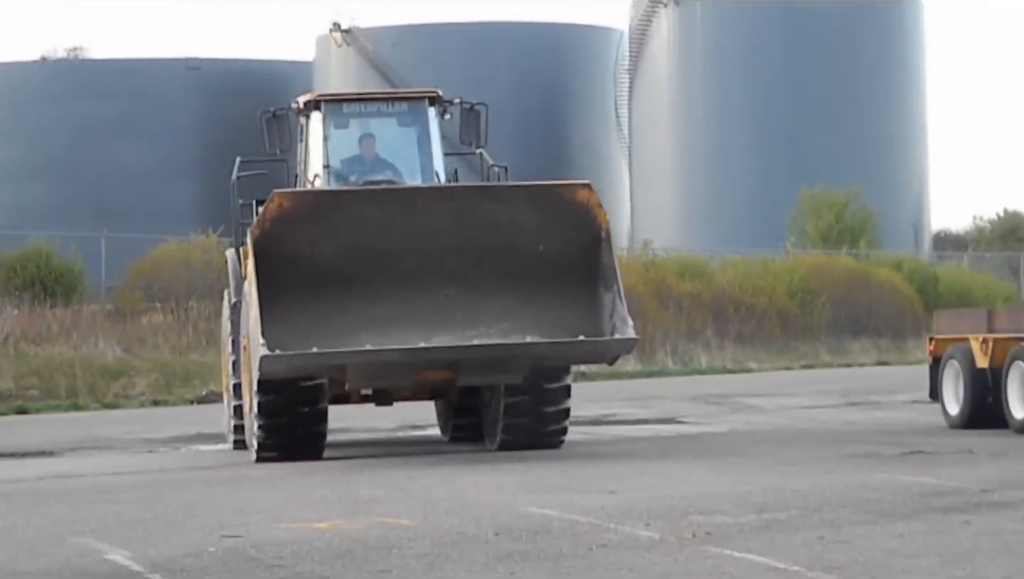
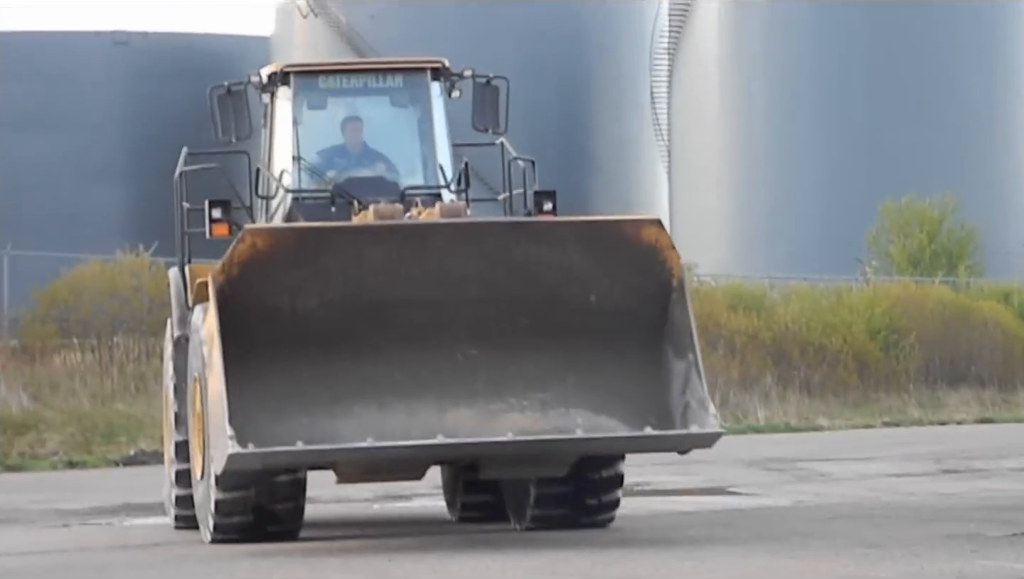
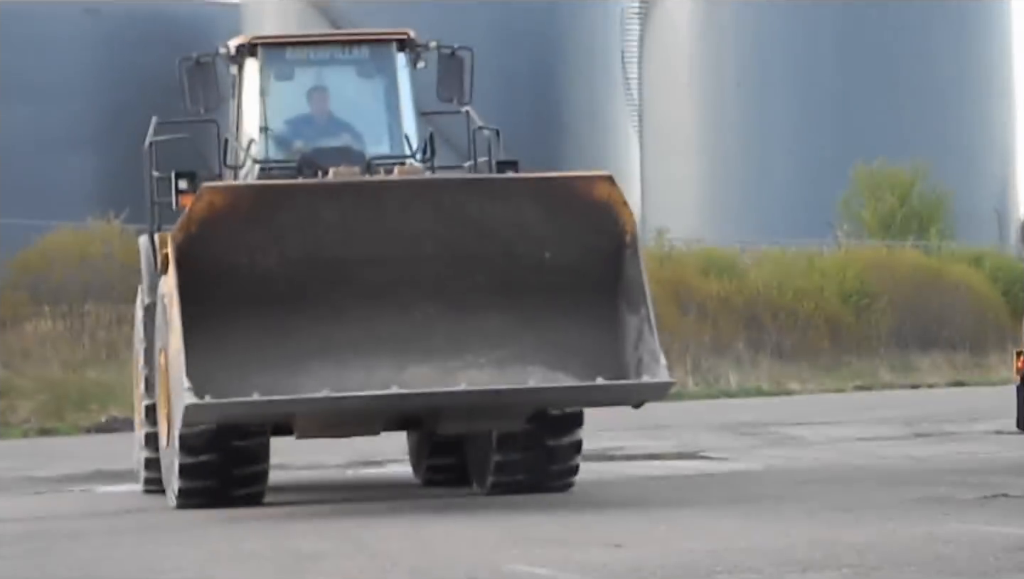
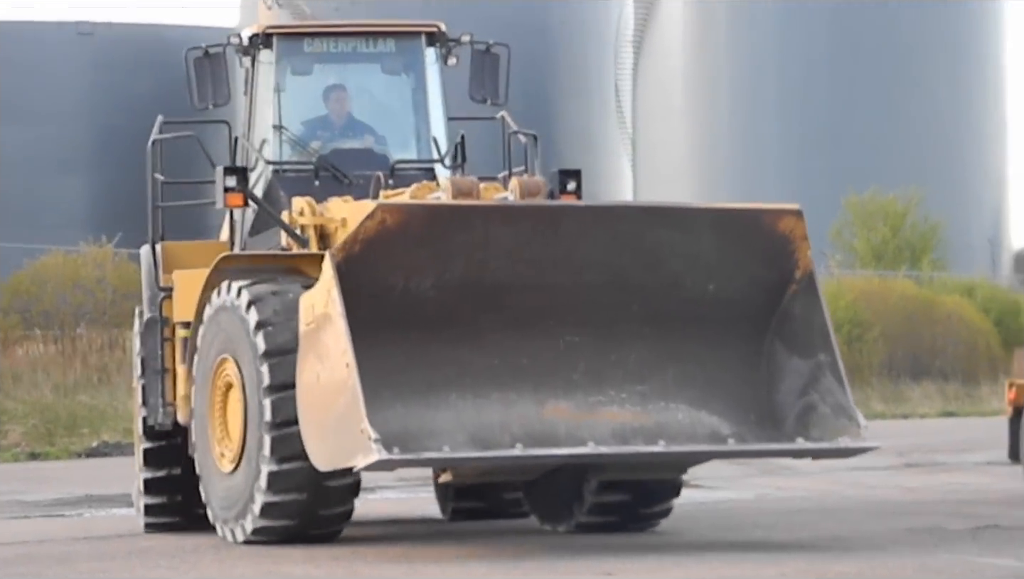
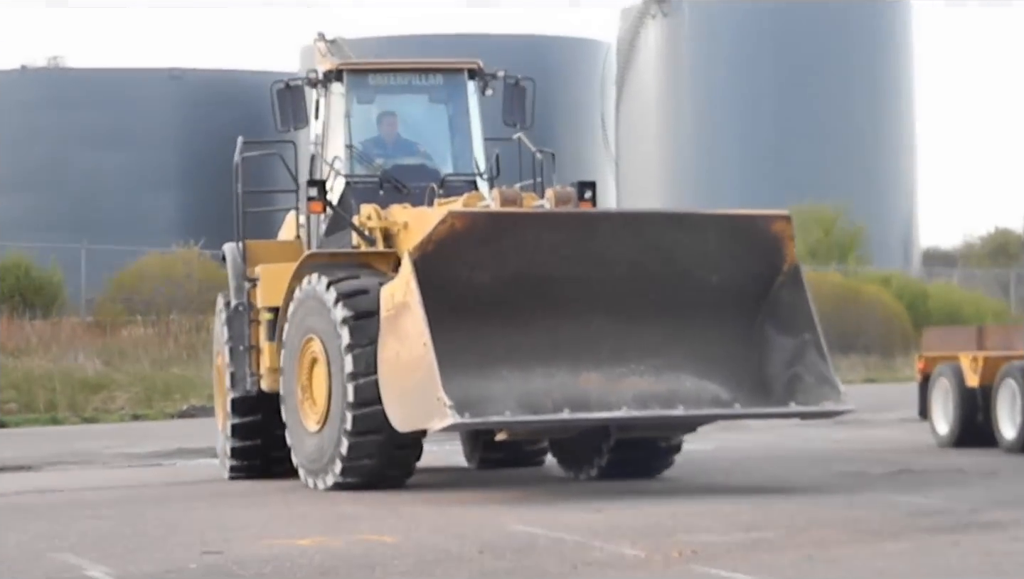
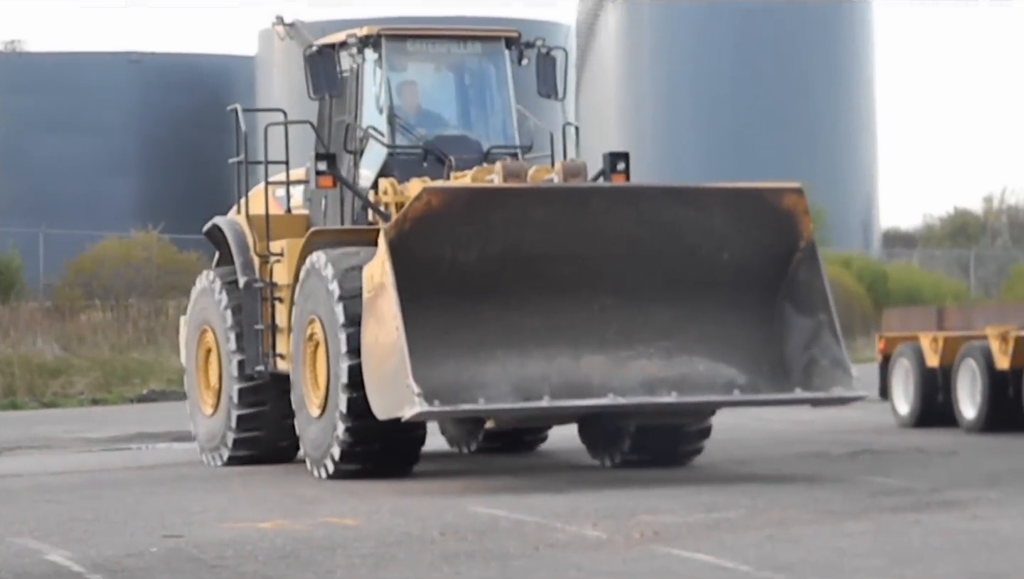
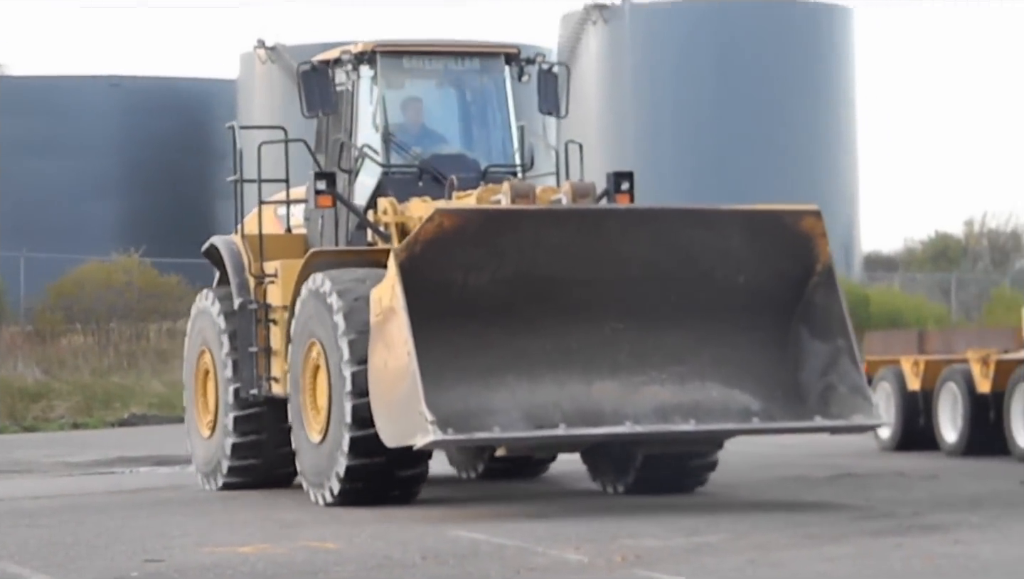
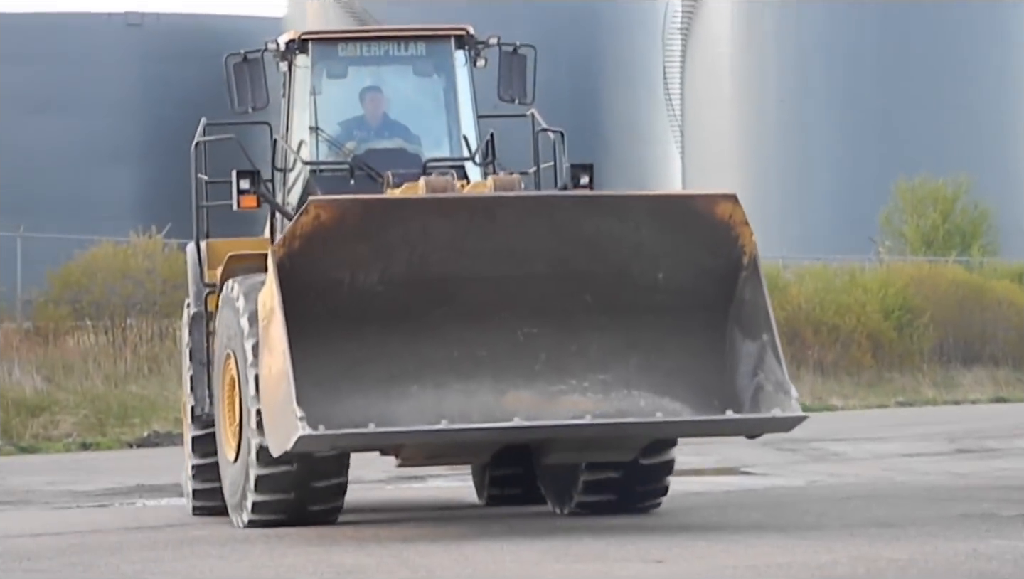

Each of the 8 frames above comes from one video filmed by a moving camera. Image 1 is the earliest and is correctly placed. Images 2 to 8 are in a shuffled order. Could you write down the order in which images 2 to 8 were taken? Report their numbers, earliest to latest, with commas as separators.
3, 2, 8, 4, 5, 6, 7
